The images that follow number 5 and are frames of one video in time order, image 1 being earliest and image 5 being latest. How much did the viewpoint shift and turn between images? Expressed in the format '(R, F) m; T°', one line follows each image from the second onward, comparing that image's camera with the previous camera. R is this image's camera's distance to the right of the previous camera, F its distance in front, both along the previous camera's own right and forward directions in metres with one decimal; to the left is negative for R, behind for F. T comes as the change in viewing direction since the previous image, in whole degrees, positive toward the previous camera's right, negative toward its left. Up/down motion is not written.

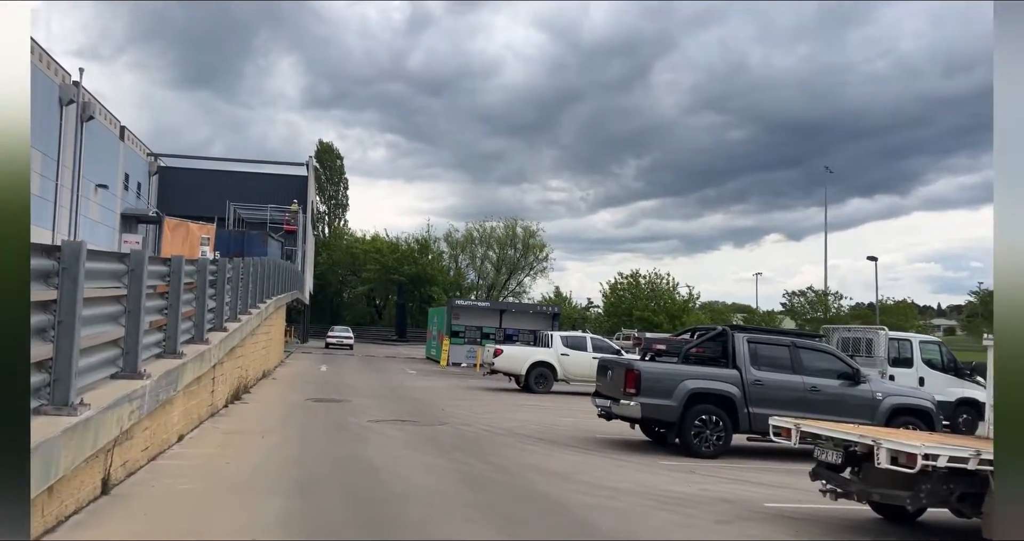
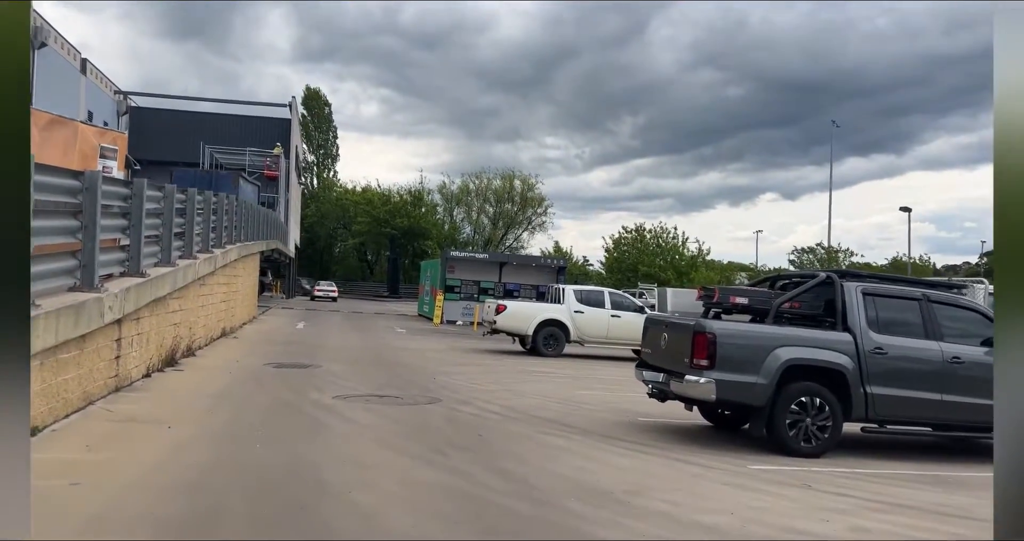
(-0.3, +3.4) m; 0°
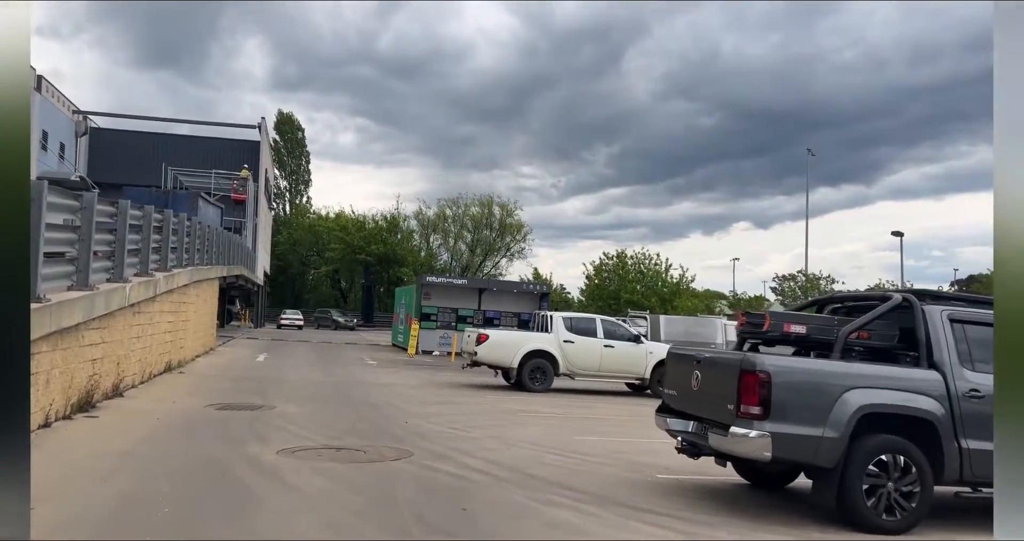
(-0.1, +1.9) m; +2°
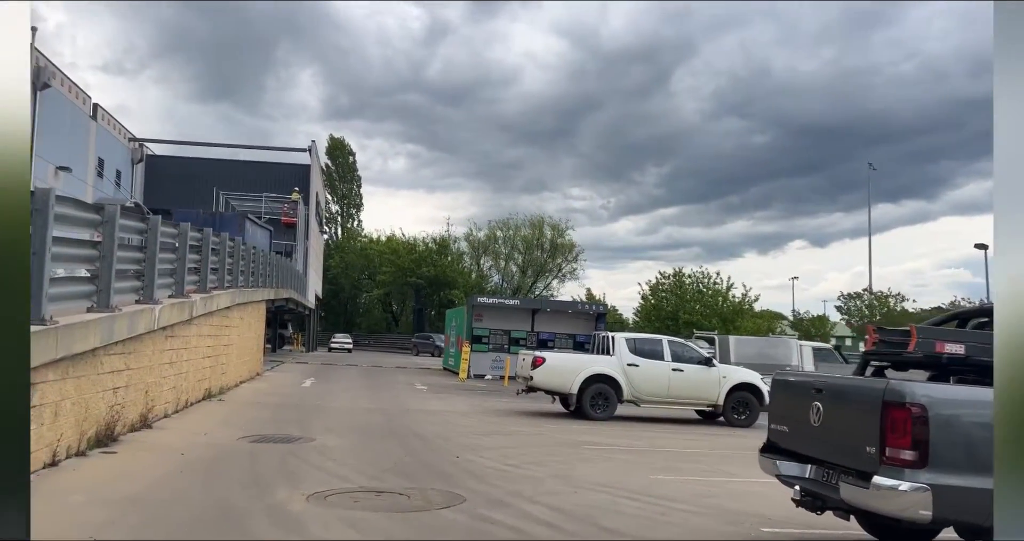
(-0.2, +1.2) m; -4°
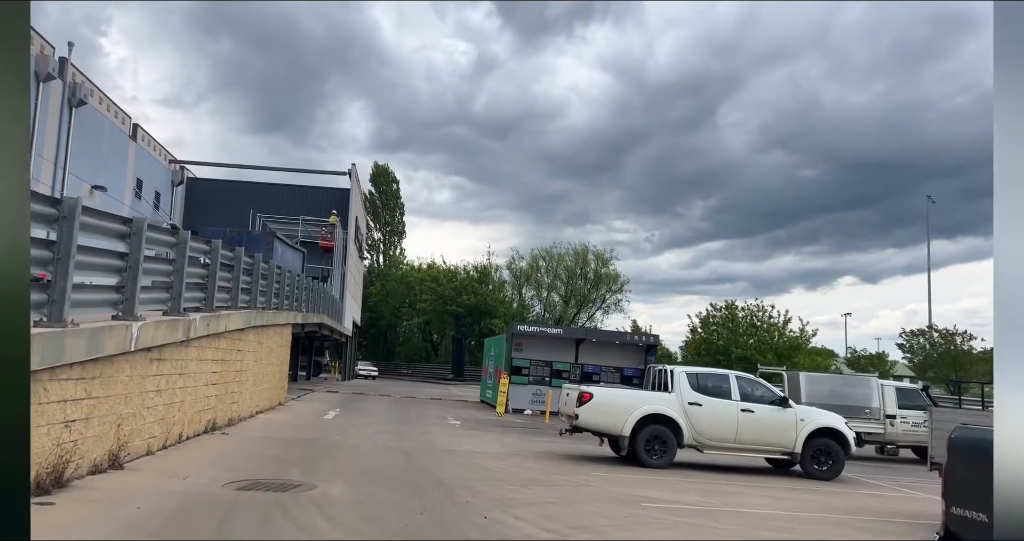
(0.0, +1.9) m; -3°
